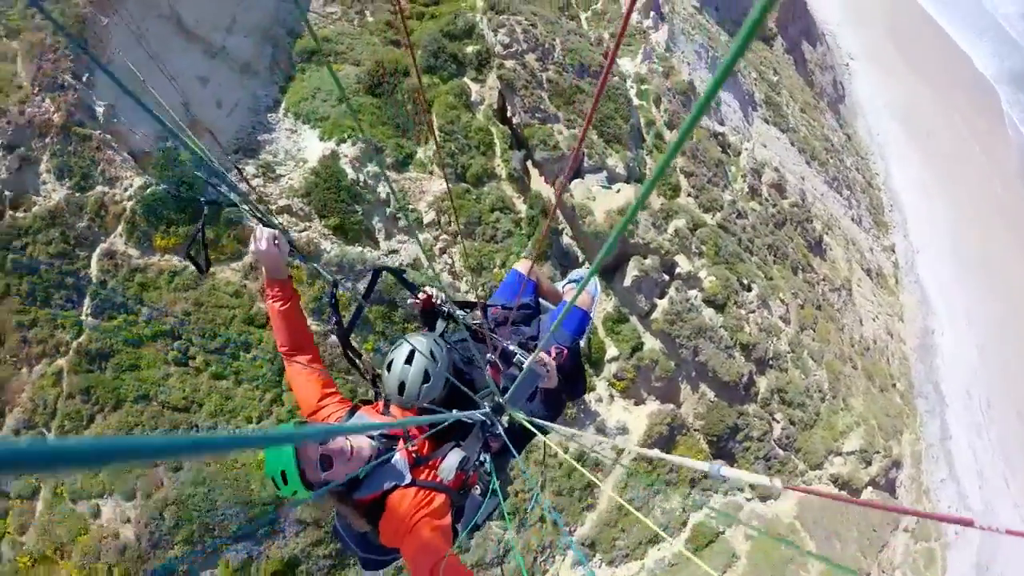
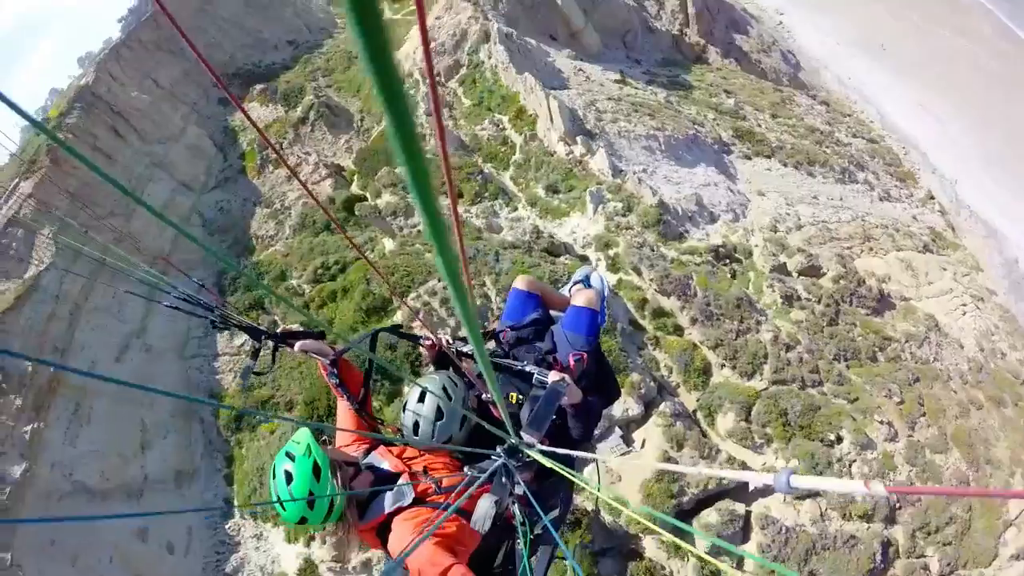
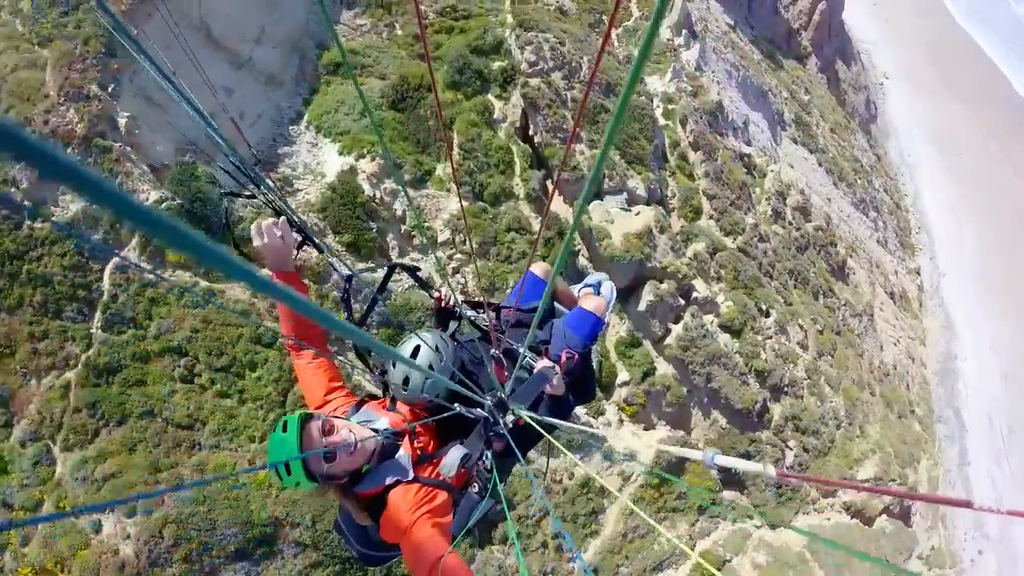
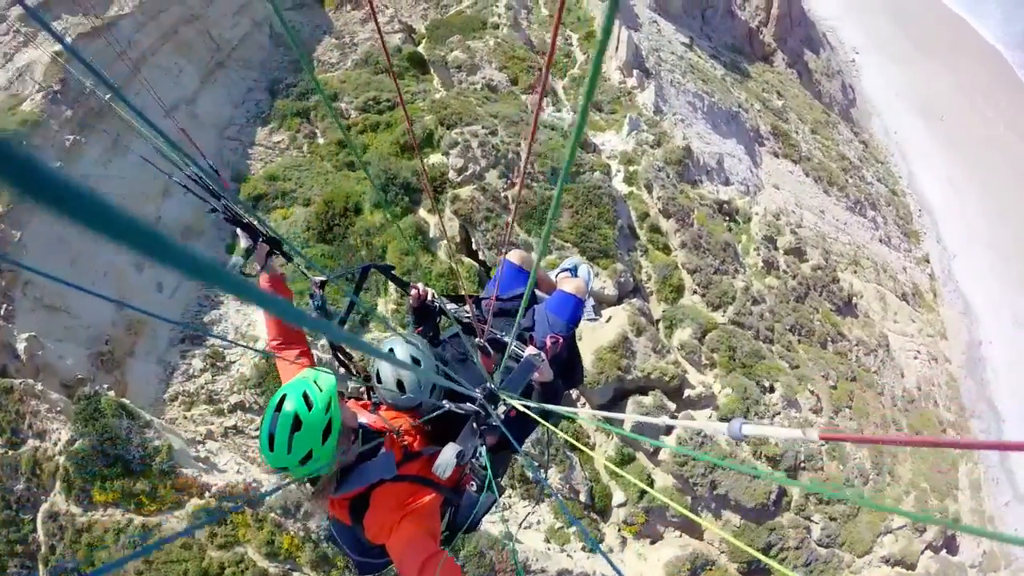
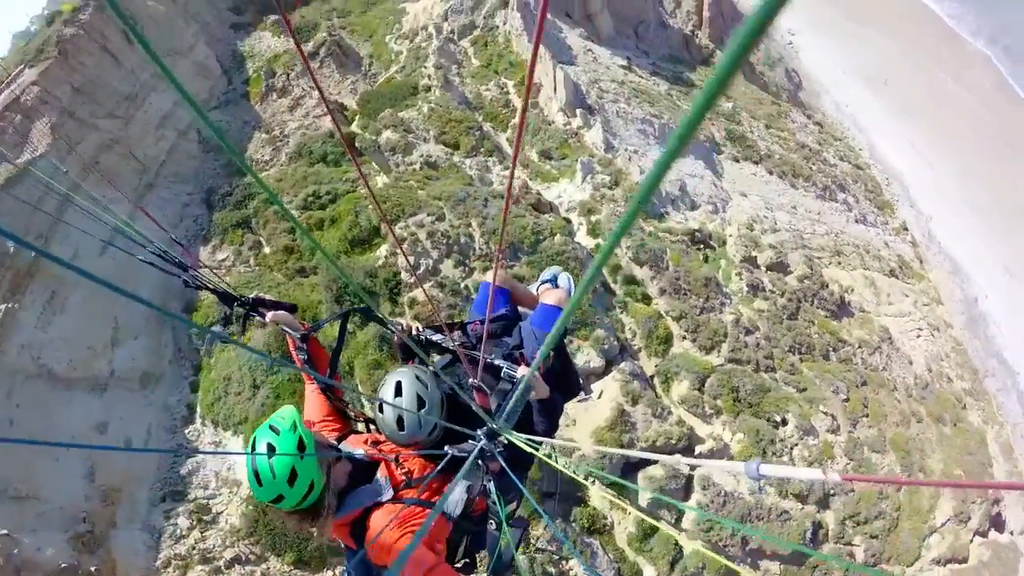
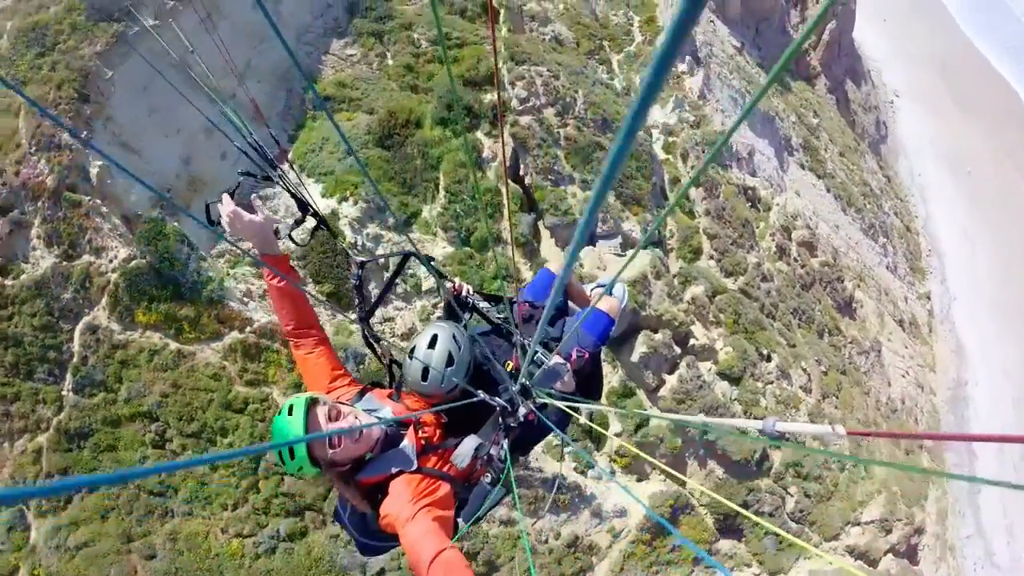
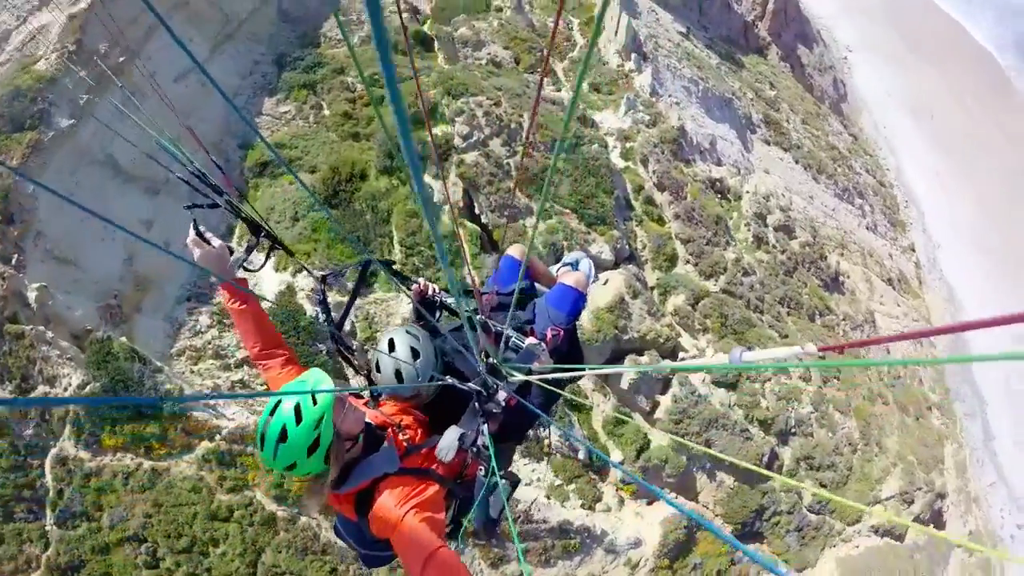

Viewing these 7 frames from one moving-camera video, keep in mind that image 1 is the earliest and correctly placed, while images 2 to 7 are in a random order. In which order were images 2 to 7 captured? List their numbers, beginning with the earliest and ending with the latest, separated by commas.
3, 6, 7, 4, 5, 2
